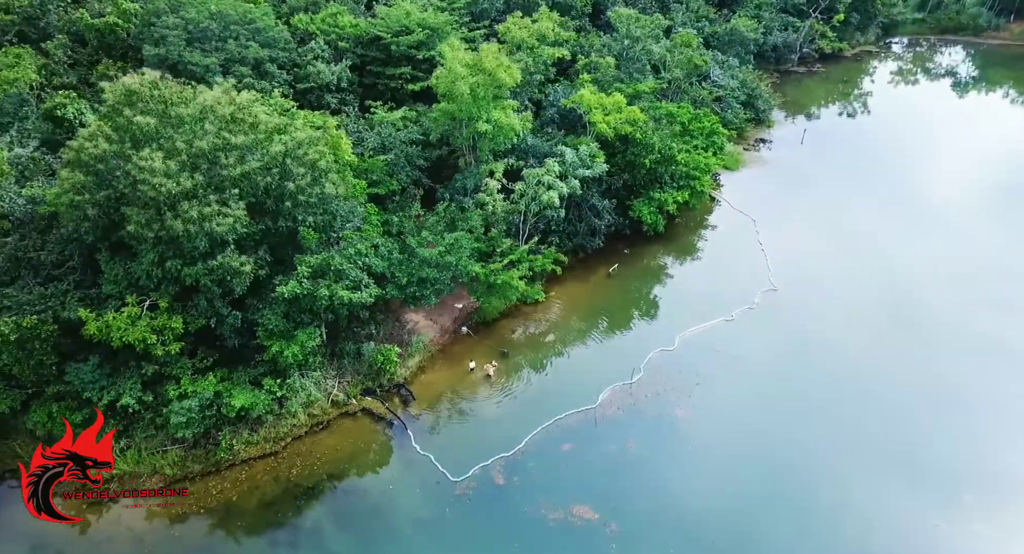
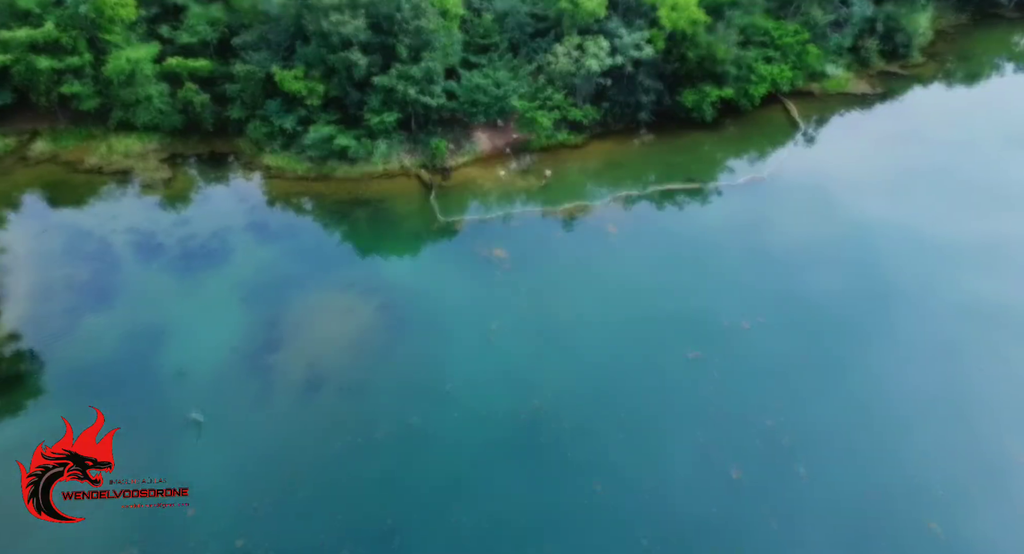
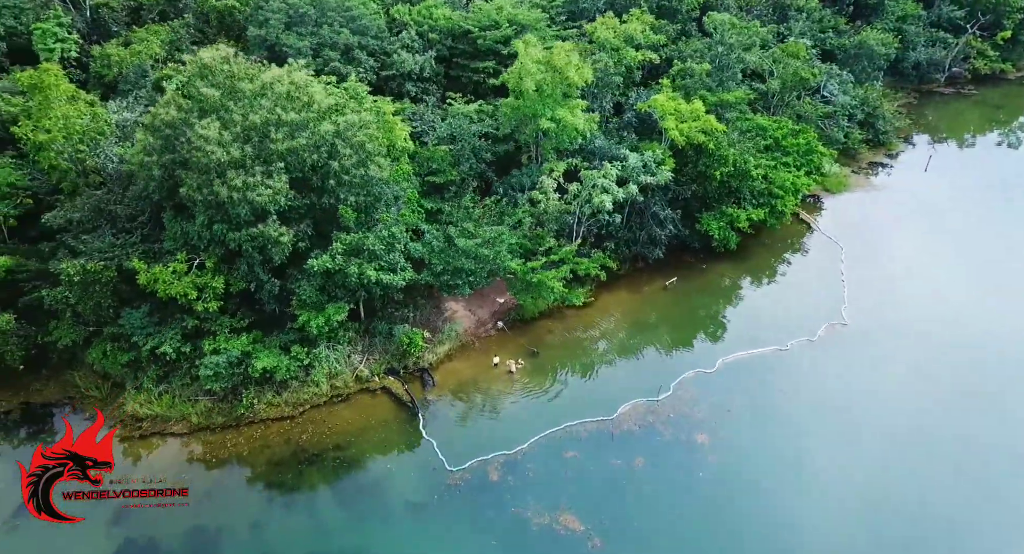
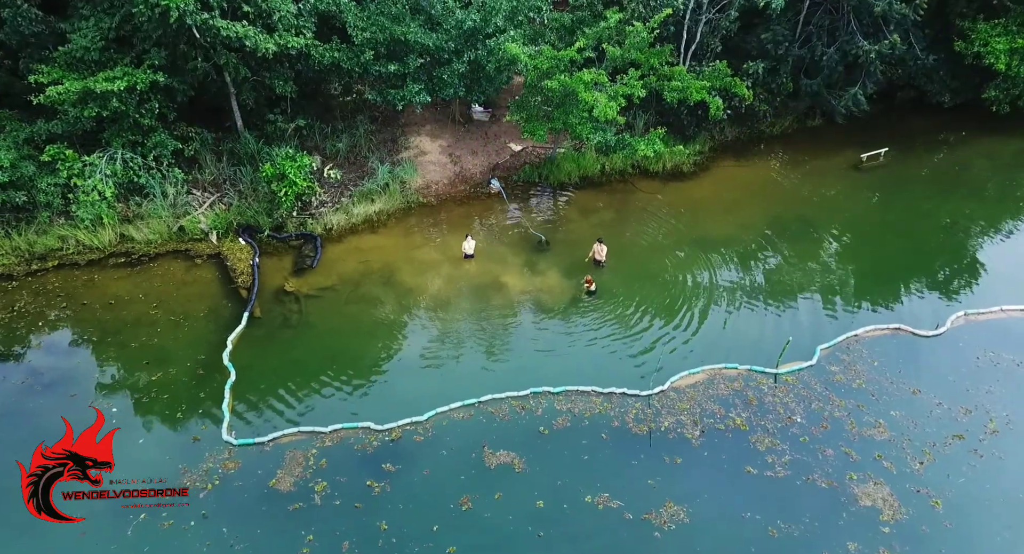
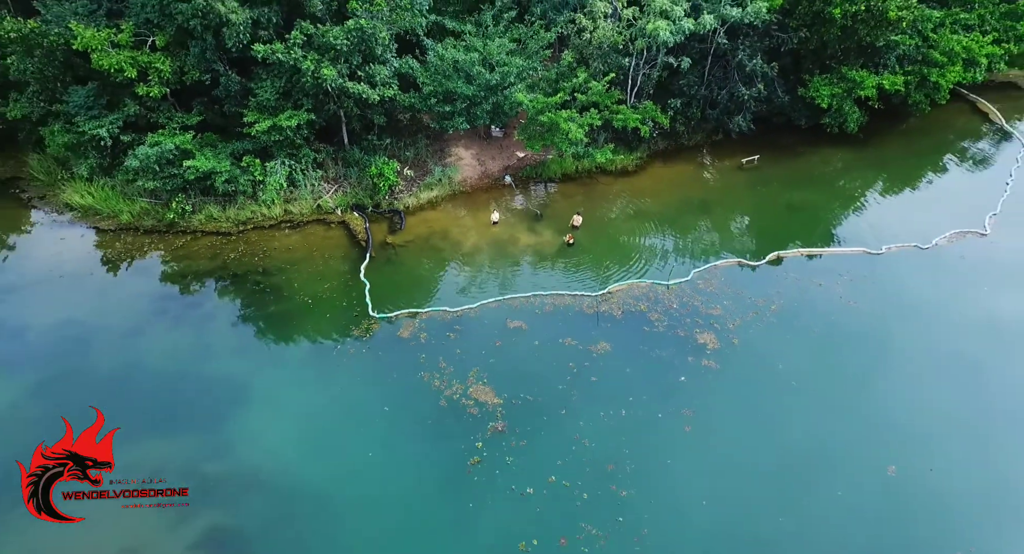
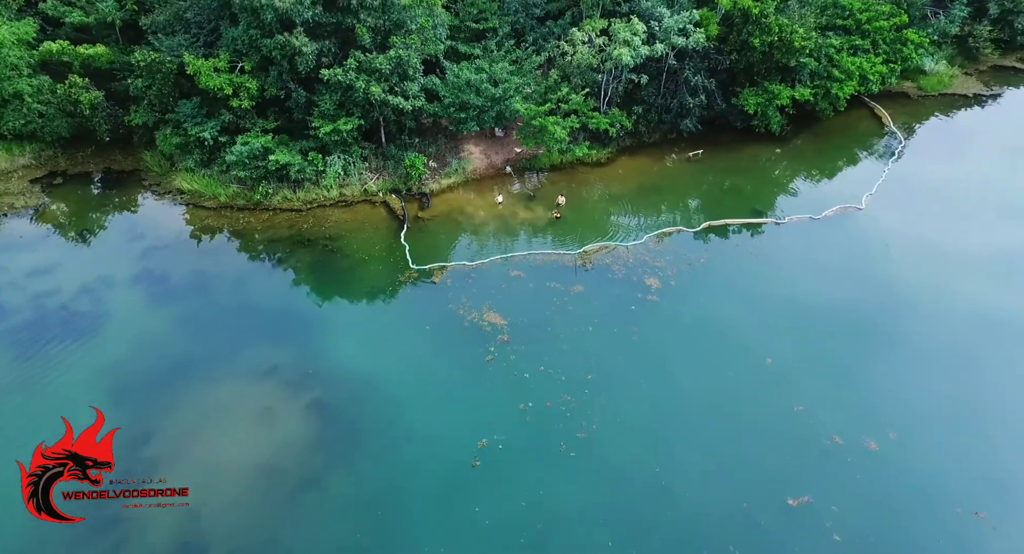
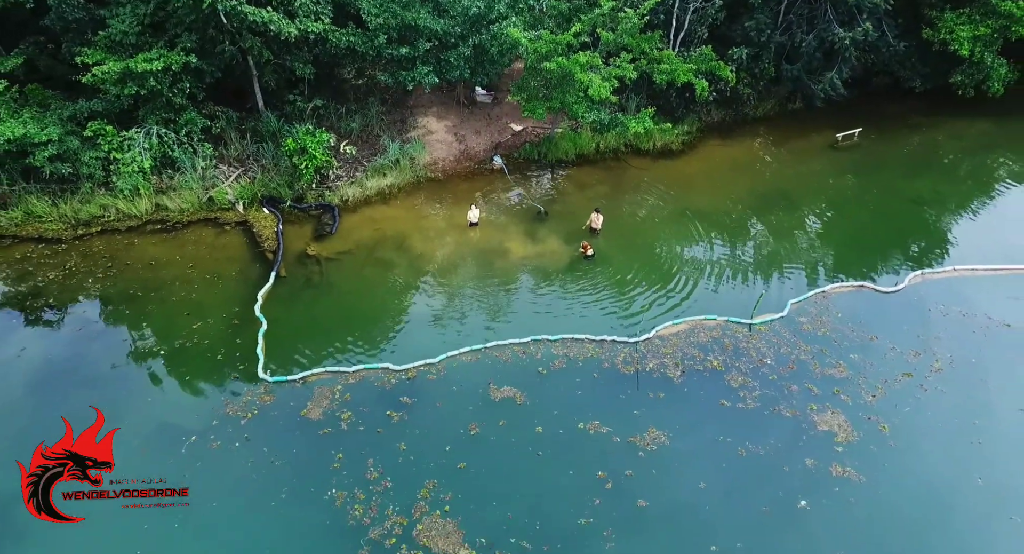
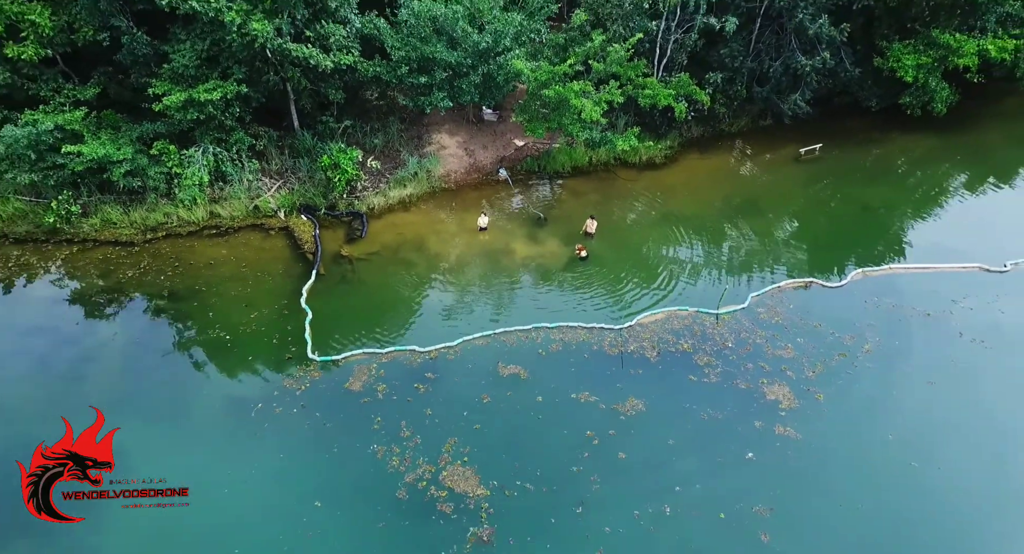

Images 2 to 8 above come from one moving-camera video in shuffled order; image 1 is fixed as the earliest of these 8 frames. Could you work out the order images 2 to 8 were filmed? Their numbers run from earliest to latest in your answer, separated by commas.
3, 4, 7, 8, 5, 6, 2
